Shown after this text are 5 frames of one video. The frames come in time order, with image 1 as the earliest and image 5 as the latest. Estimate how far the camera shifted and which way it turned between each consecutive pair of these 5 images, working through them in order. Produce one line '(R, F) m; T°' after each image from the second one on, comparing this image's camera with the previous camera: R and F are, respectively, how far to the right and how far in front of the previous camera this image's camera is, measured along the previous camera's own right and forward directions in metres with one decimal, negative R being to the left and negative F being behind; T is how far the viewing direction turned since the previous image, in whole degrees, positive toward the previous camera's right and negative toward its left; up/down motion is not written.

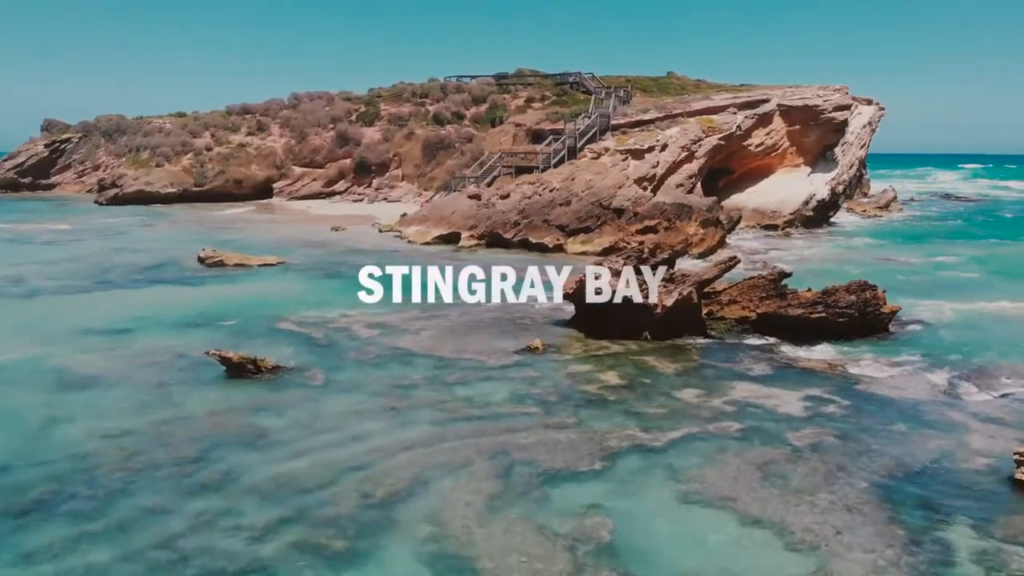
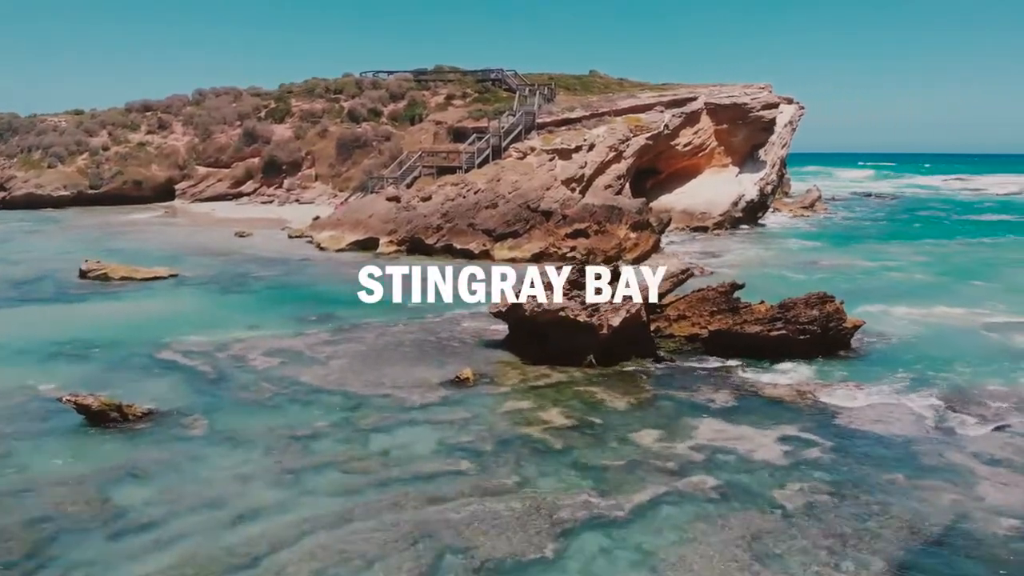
(0.0, +2.4) m; +4°
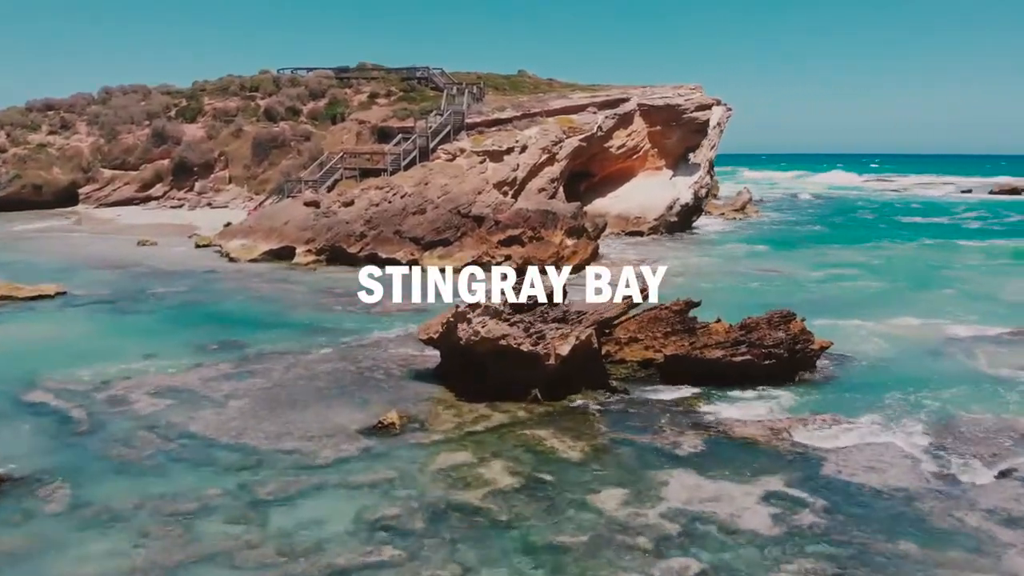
(0.0, +2.2) m; +3°
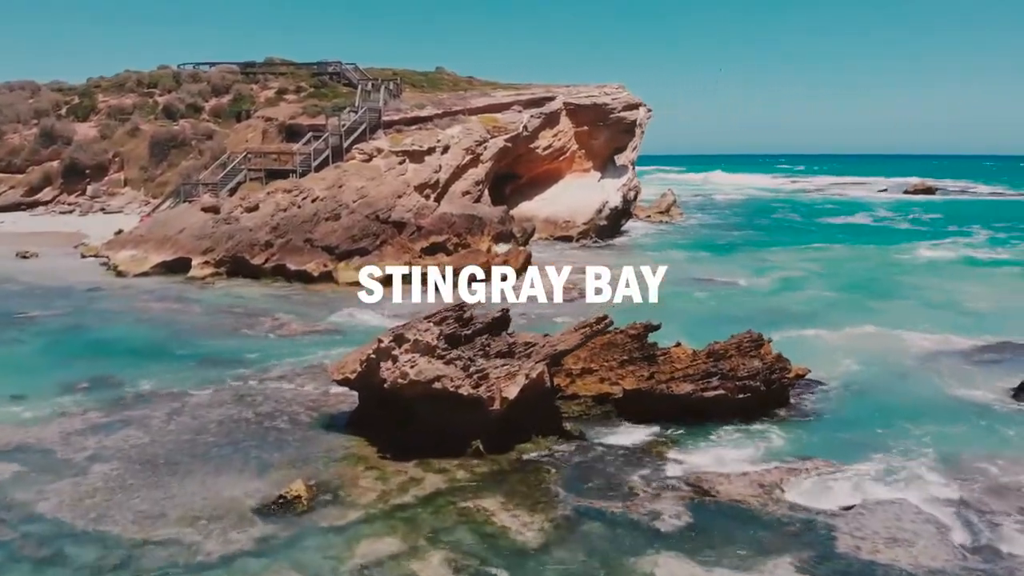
(-0.2, +2.6) m; +4°
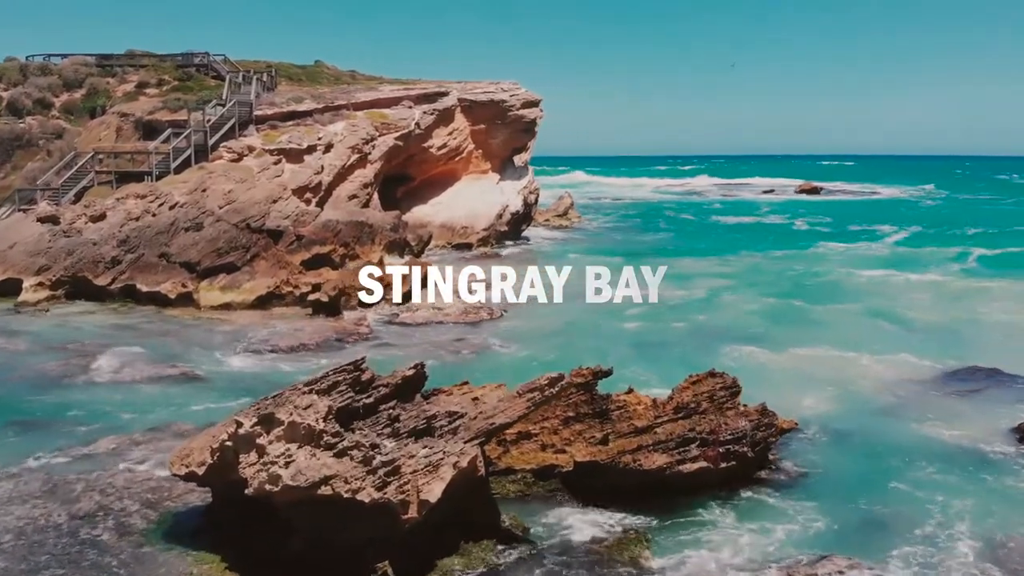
(-0.2, +3.5) m; +5°
